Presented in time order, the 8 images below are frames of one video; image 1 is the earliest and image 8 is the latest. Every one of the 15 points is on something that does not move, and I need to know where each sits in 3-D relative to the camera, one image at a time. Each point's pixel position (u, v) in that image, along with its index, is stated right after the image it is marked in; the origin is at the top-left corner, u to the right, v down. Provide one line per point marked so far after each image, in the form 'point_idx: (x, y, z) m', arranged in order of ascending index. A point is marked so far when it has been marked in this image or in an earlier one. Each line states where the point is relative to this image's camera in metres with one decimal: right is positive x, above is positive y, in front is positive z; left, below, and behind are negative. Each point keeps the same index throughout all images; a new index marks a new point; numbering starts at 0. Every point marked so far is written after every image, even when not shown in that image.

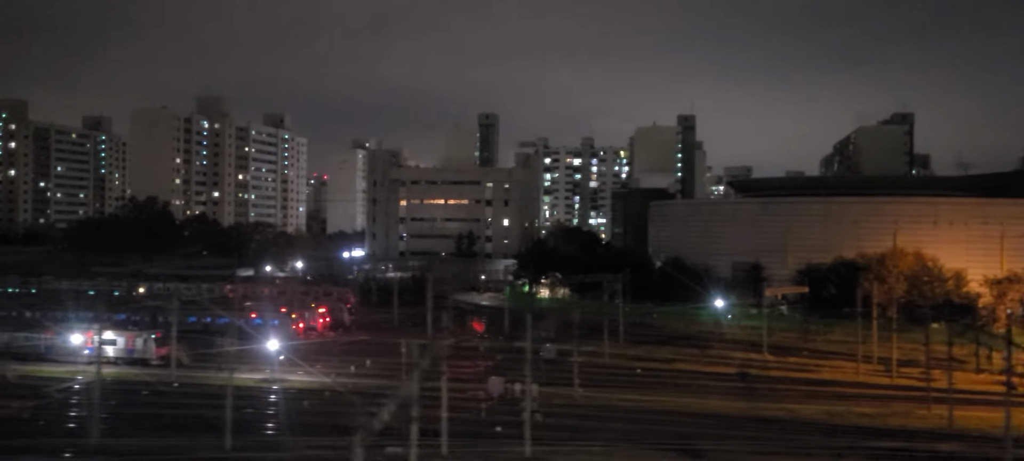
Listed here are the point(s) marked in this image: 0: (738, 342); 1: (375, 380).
0: (+3.0, -1.5, +12.7) m
1: (-1.3, -1.4, +9.2) m
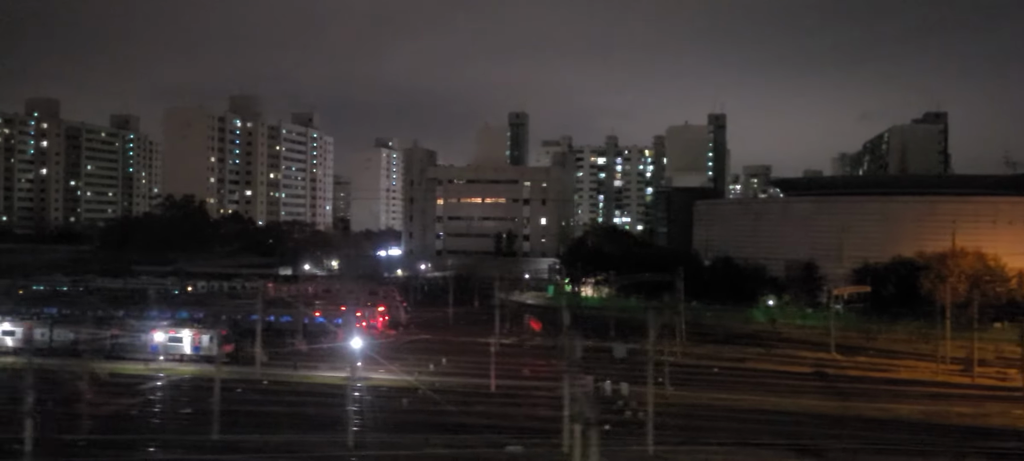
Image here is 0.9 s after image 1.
0: (+3.8, -1.5, +12.7) m
1: (-0.5, -1.4, +9.2) m
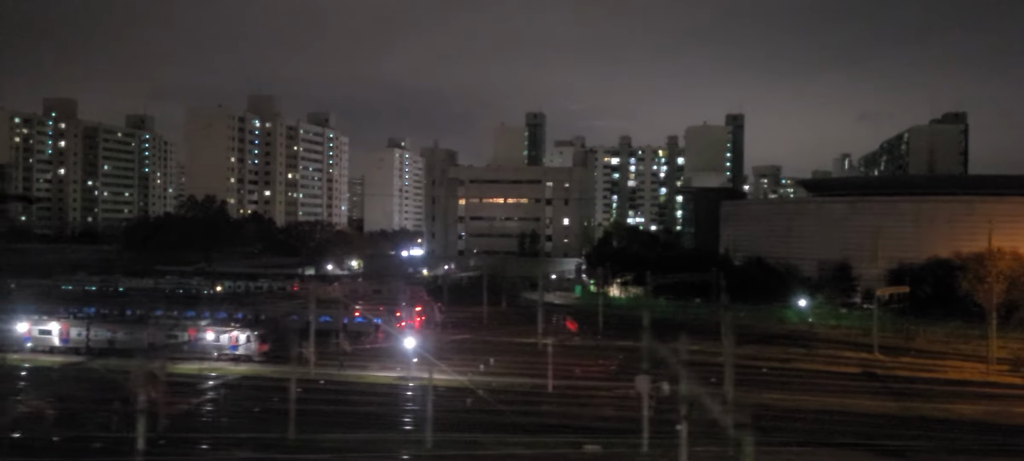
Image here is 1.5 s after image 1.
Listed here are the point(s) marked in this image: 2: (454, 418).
0: (+4.3, -1.5, +12.7) m
1: (0.0, -1.4, +9.2) m
2: (-0.5, -1.4, +7.3) m
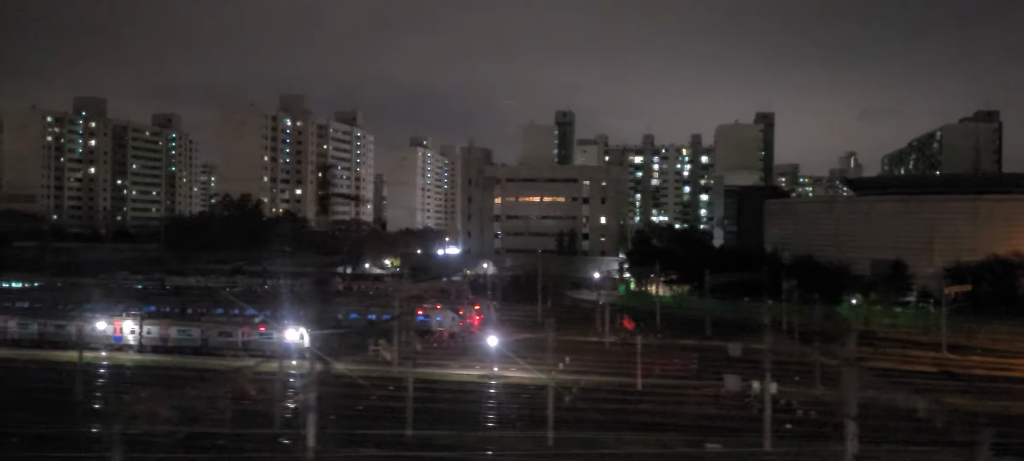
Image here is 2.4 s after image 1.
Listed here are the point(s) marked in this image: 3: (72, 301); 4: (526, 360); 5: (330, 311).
0: (+5.2, -1.4, +12.7) m
1: (+0.8, -1.4, +9.2) m
2: (+0.3, -1.4, +7.3) m
3: (-6.2, -1.0, +13.7) m
4: (+0.1, -1.3, +10.0) m
5: (-2.4, -1.1, +12.9) m
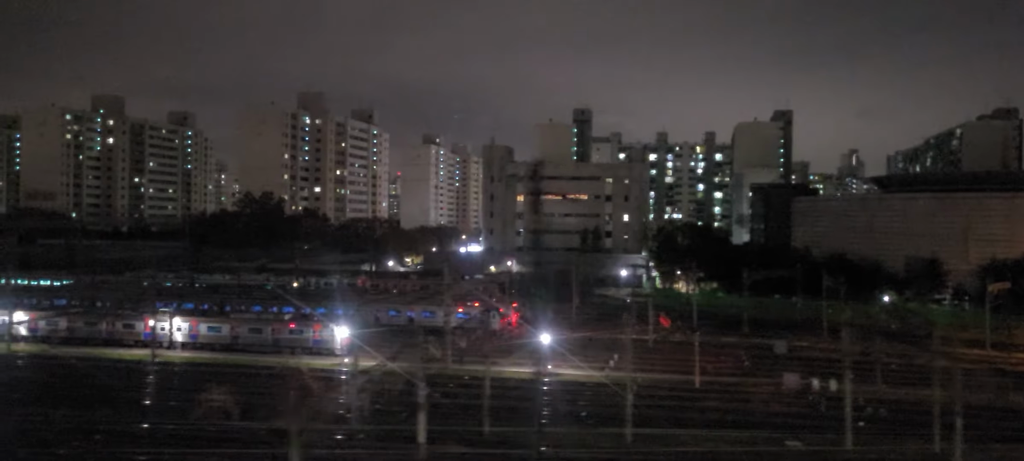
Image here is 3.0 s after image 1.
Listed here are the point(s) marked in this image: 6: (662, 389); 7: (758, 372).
0: (+5.7, -1.4, +12.7) m
1: (+1.3, -1.4, +9.2) m
2: (+0.8, -1.4, +7.3) m
3: (-5.7, -1.0, +13.7) m
4: (+0.7, -1.3, +10.0) m
5: (-1.9, -1.0, +12.9) m
6: (+1.3, -1.4, +8.5) m
7: (+2.4, -1.4, +9.4) m
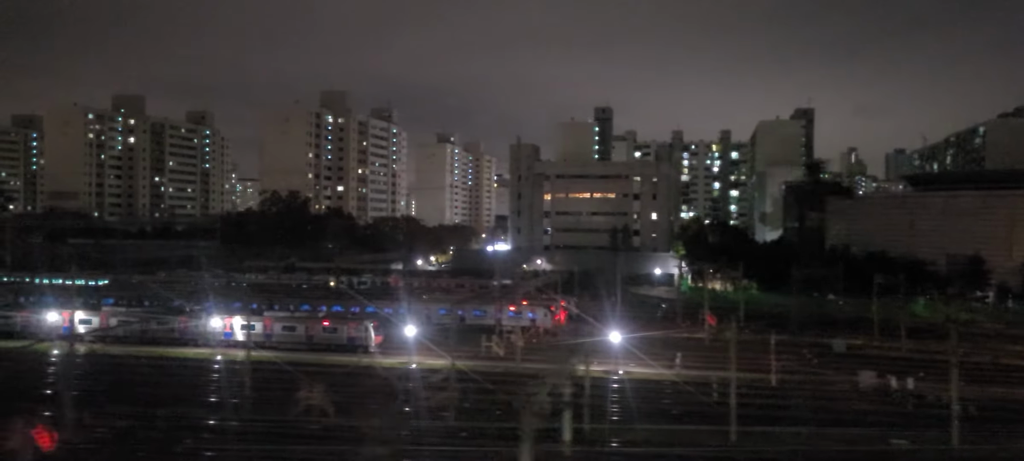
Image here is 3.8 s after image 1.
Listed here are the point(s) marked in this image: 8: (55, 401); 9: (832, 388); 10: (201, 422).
0: (+6.4, -1.4, +12.7) m
1: (+2.0, -1.4, +9.3) m
2: (+1.5, -1.4, +7.4) m
3: (-5.0, -1.0, +13.7) m
4: (+1.3, -1.3, +10.0) m
5: (-1.2, -1.0, +12.9) m
6: (+2.0, -1.4, +8.5) m
7: (+3.1, -1.4, +9.4) m
8: (-3.8, -1.4, +7.9) m
9: (+2.8, -1.4, +8.4) m
10: (-2.2, -1.3, +6.7) m
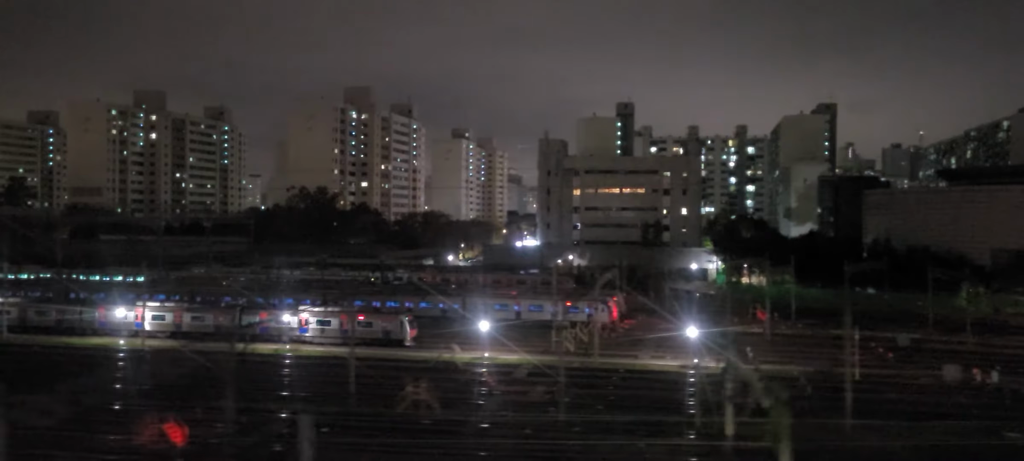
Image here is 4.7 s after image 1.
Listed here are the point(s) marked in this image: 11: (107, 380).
0: (+7.1, -1.3, +12.7) m
1: (+2.8, -1.3, +9.3) m
2: (+2.2, -1.3, +7.4) m
3: (-4.3, -0.9, +13.8) m
4: (+2.1, -1.2, +10.0) m
5: (-0.5, -1.0, +12.9) m
6: (+2.7, -1.3, +8.5) m
7: (+3.8, -1.3, +9.4) m
8: (-3.0, -1.4, +7.9) m
9: (+3.5, -1.3, +8.4) m
10: (-1.4, -1.3, +6.7) m
11: (-3.8, -1.4, +8.8) m
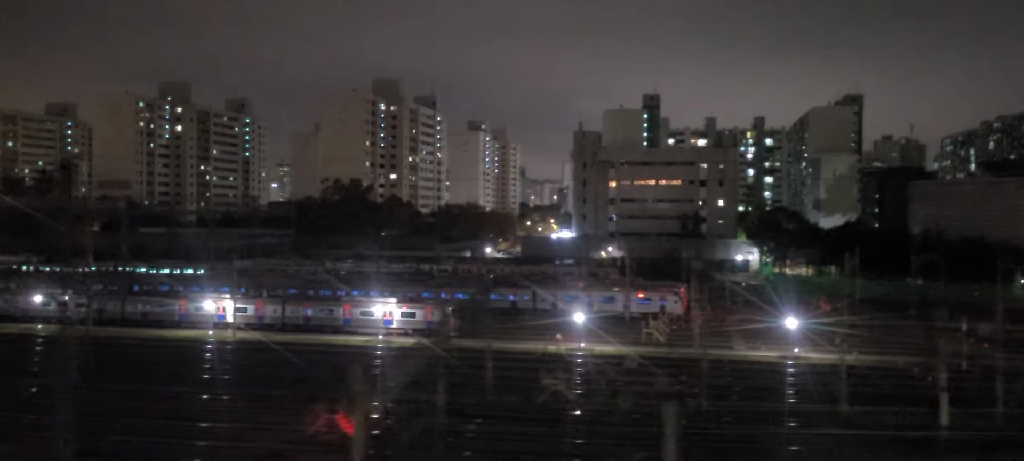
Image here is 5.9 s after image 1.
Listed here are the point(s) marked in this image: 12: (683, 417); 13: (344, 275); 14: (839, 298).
0: (+8.1, -1.2, +12.8) m
1: (+3.7, -1.2, +9.3) m
2: (+3.2, -1.3, +7.4) m
3: (-3.3, -0.8, +13.8) m
4: (+3.1, -1.2, +10.1) m
5: (+0.5, -0.8, +12.9) m
6: (+3.7, -1.2, +8.5) m
7: (+4.8, -1.2, +9.4) m
8: (-2.0, -1.3, +7.9) m
9: (+4.5, -1.2, +8.5) m
10: (-0.4, -1.2, +6.8) m
11: (-2.8, -1.3, +8.8) m
12: (+1.3, -1.3, +6.6) m
13: (-2.6, -0.7, +15.2) m
14: (+5.1, -1.1, +15.0) m
